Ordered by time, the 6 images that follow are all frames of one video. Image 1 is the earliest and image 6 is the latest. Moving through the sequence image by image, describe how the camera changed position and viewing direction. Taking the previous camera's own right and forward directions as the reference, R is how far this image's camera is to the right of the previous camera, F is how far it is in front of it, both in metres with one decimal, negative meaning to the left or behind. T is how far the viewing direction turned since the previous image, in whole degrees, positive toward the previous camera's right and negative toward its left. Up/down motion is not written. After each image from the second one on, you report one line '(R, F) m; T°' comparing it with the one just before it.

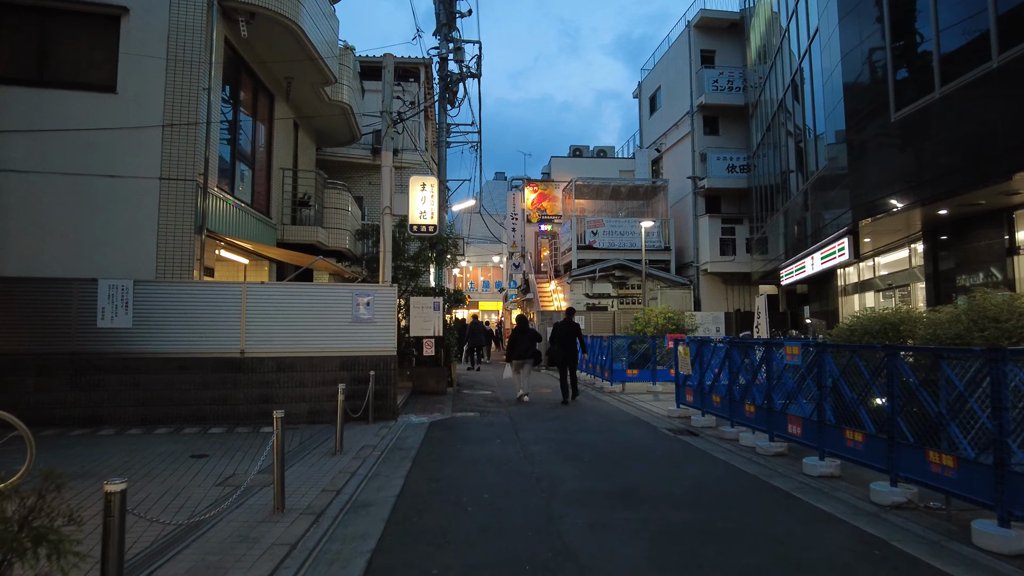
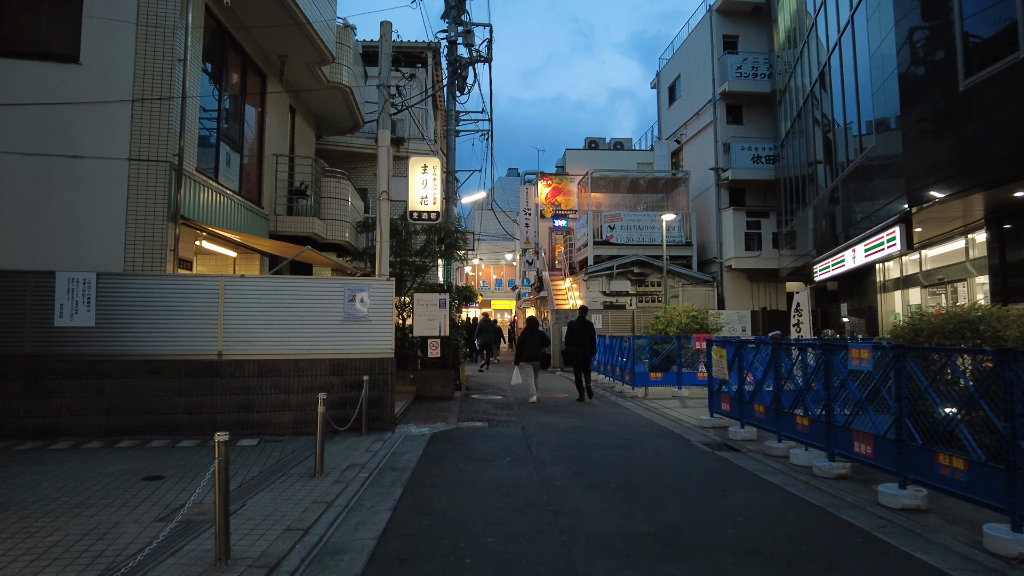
(0.0, +1.2) m; -1°
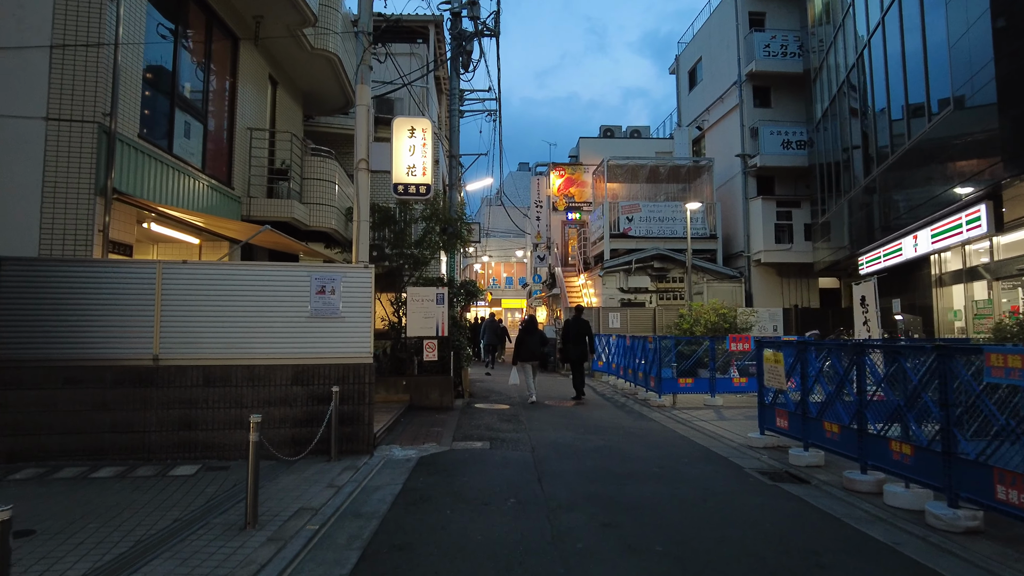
(+0.1, +1.8) m; -1°
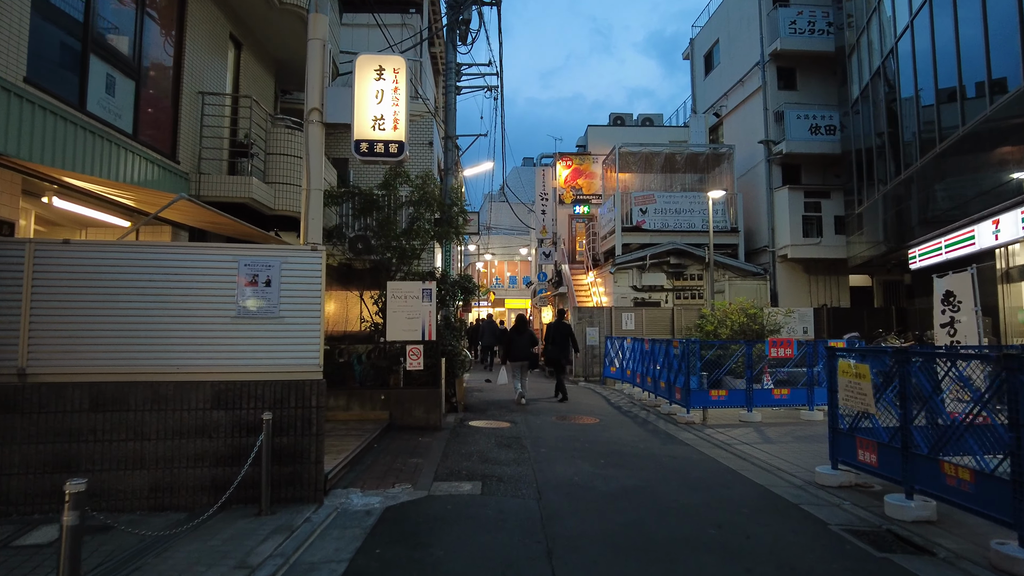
(+0.1, +1.9) m; 0°
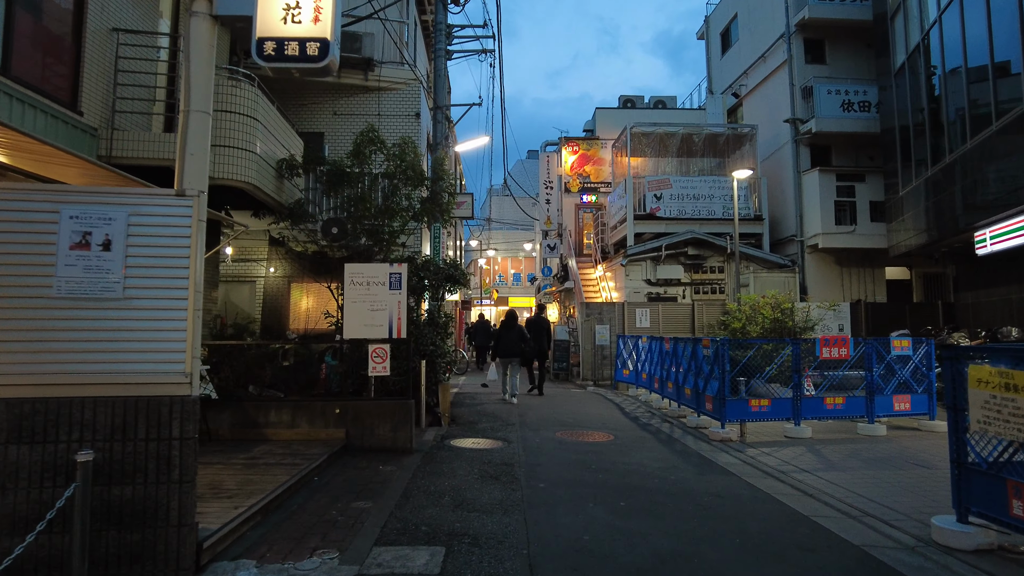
(+0.2, +2.0) m; -1°
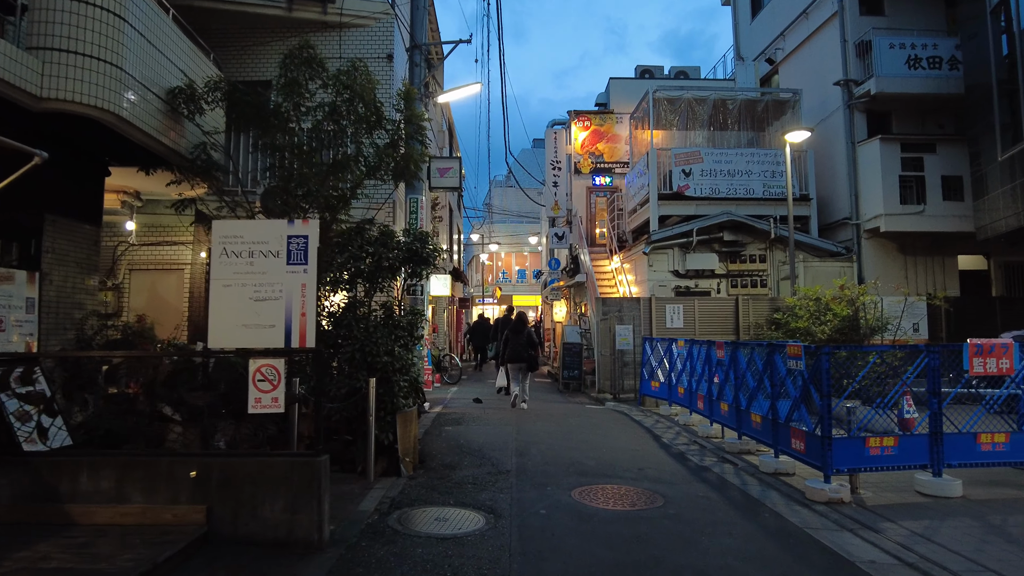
(+0.1, +3.1) m; -1°
